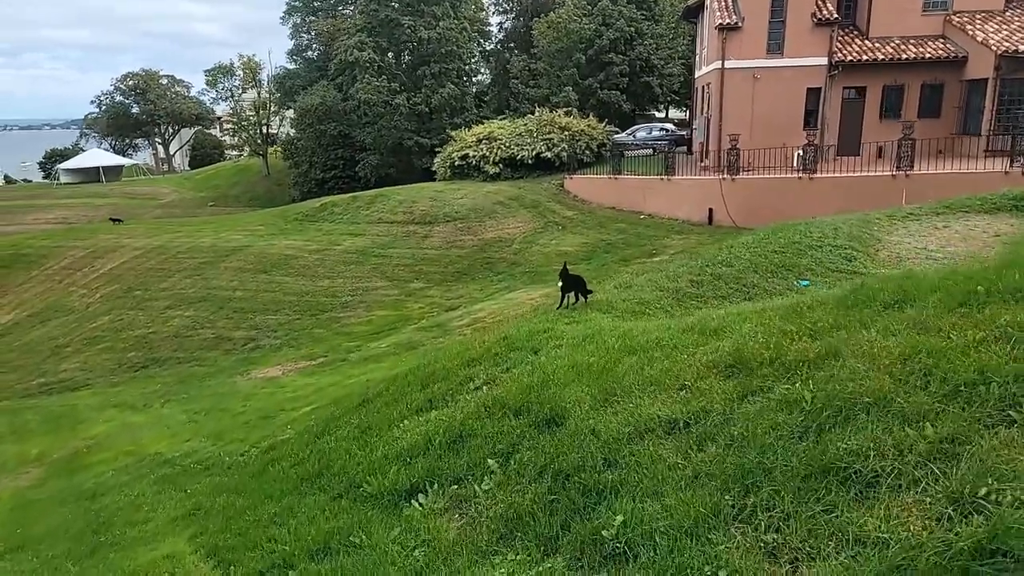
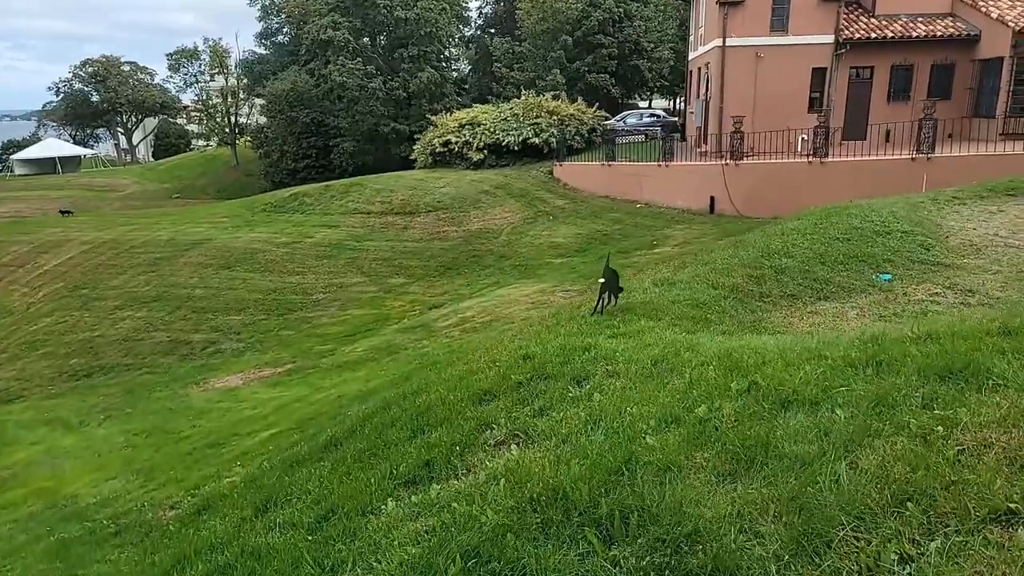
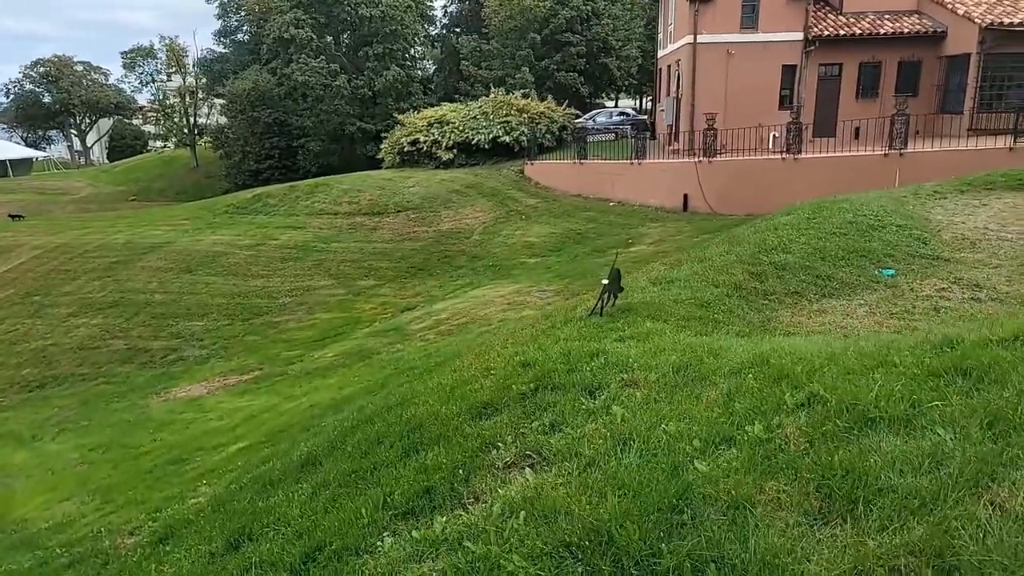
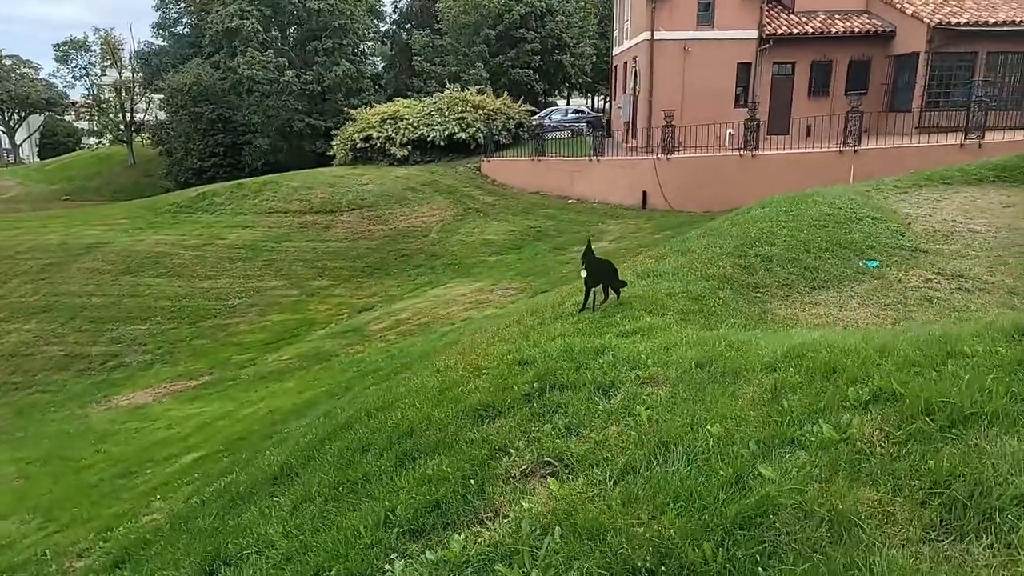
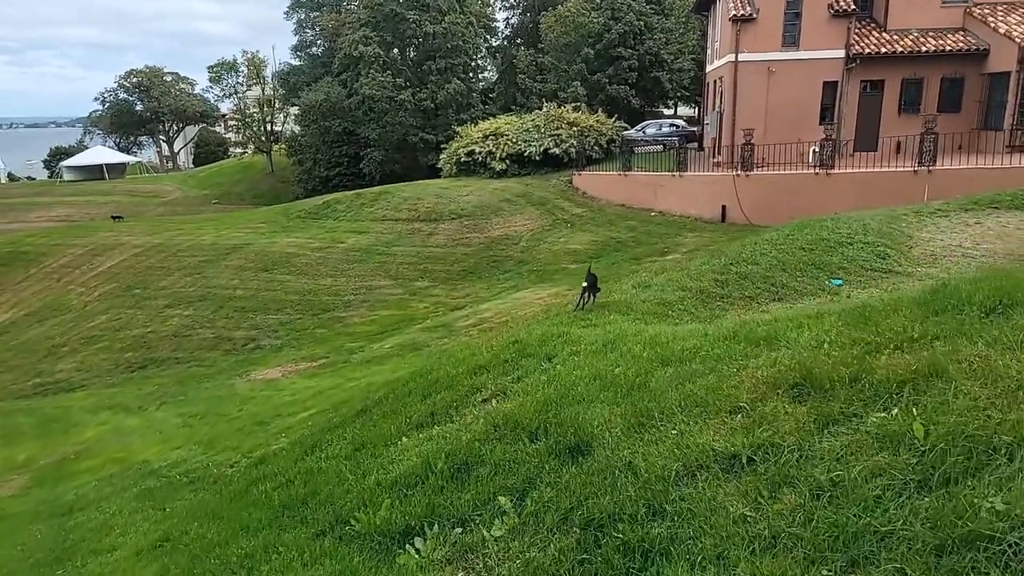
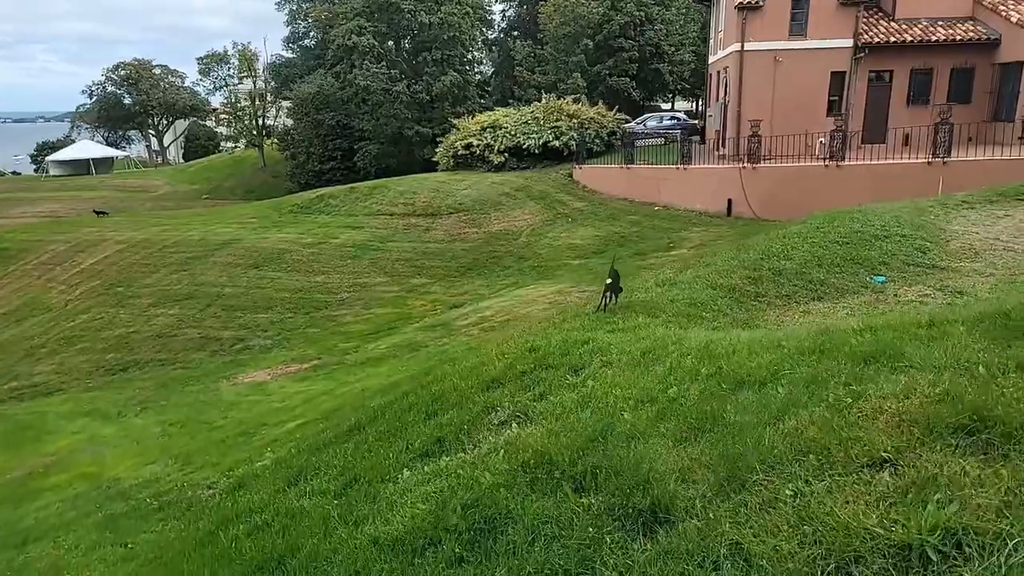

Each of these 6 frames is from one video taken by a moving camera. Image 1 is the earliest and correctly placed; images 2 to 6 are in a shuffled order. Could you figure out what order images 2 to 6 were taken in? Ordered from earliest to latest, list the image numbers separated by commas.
5, 6, 2, 3, 4
